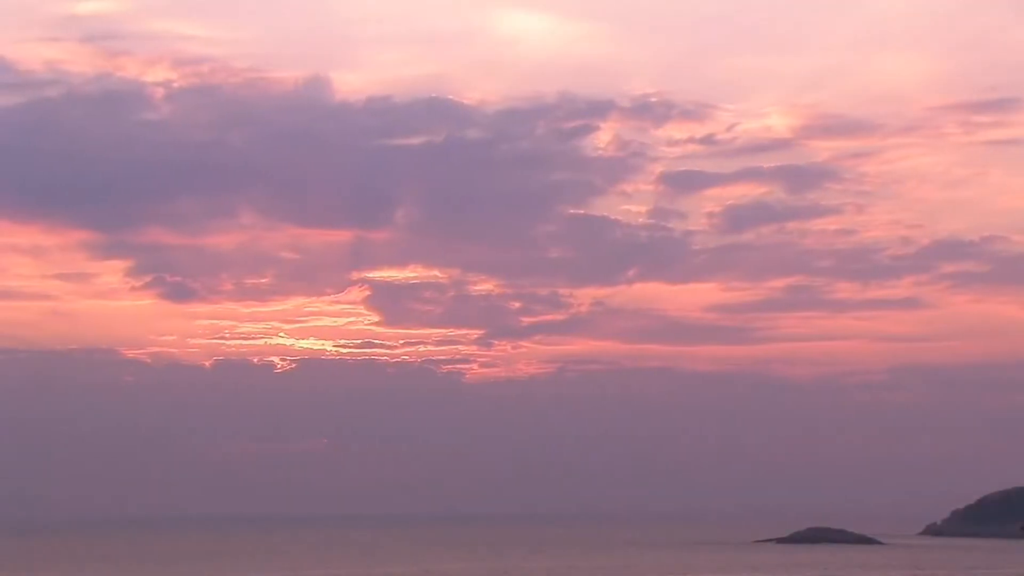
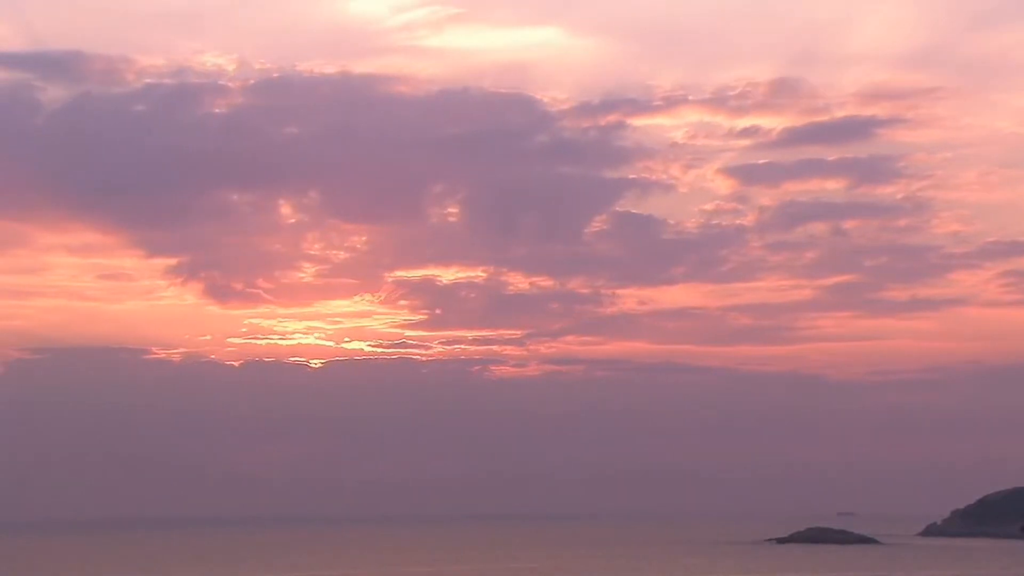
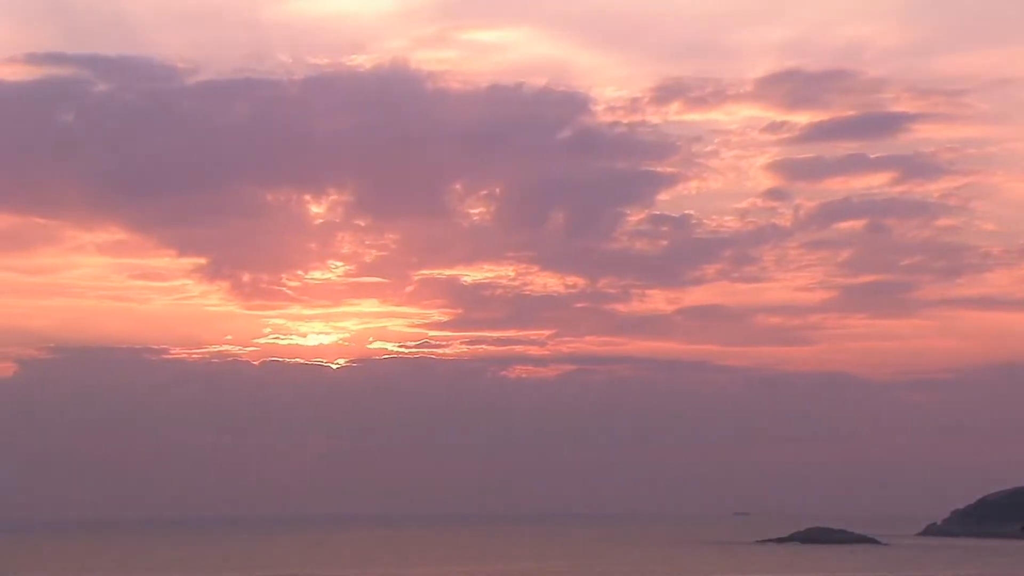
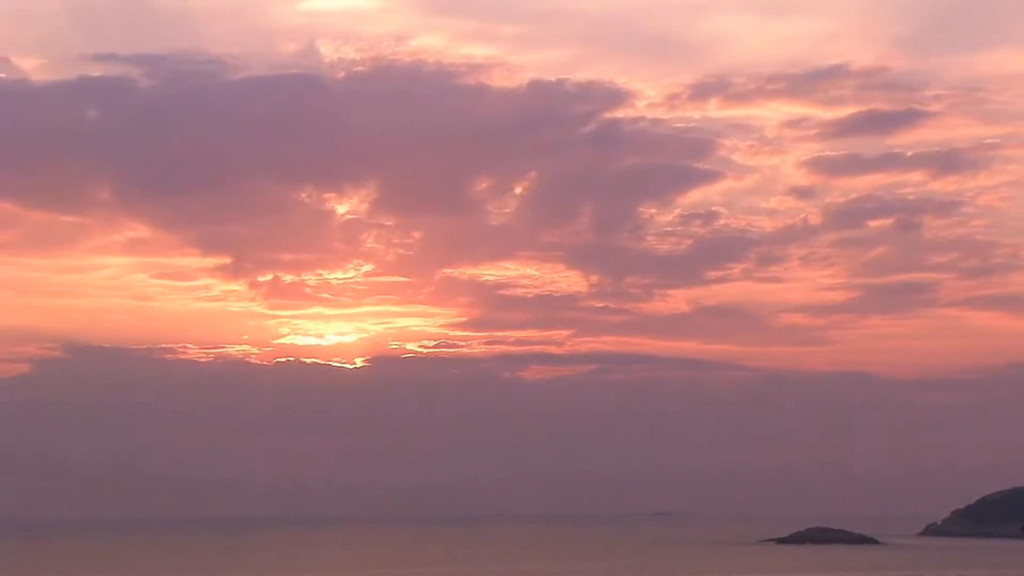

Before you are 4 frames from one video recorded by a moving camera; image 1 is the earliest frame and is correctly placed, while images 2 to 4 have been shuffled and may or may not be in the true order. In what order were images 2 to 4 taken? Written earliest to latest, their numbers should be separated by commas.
2, 3, 4
